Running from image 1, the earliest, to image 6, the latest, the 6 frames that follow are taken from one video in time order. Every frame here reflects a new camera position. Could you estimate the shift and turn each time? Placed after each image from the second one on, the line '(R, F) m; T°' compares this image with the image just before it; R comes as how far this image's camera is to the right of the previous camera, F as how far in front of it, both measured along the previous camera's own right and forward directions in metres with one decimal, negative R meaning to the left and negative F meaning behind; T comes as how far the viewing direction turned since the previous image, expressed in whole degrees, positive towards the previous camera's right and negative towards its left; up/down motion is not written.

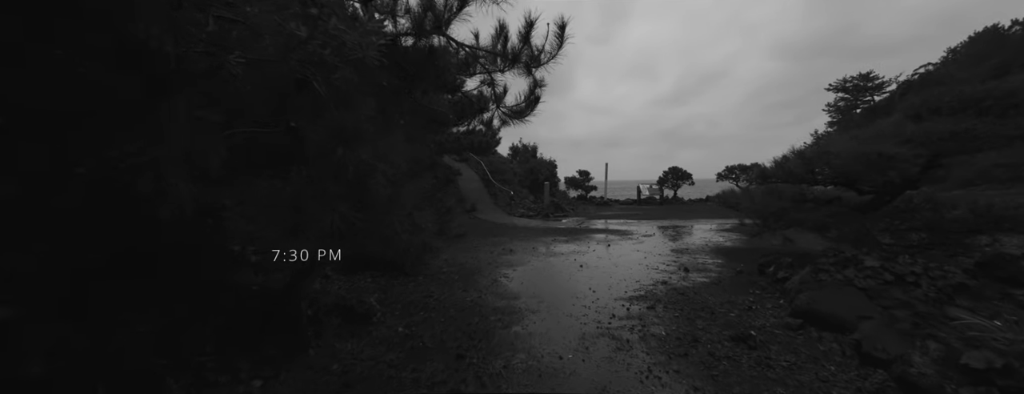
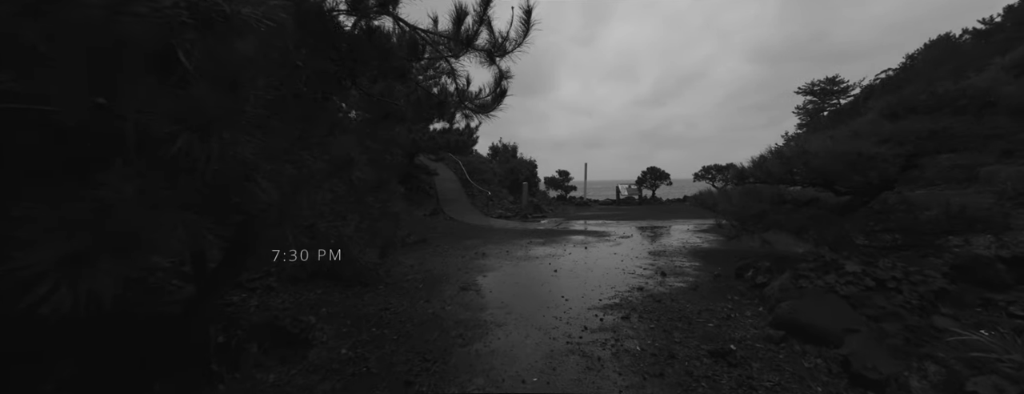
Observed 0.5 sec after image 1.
(+0.3, +0.4) m; +3°
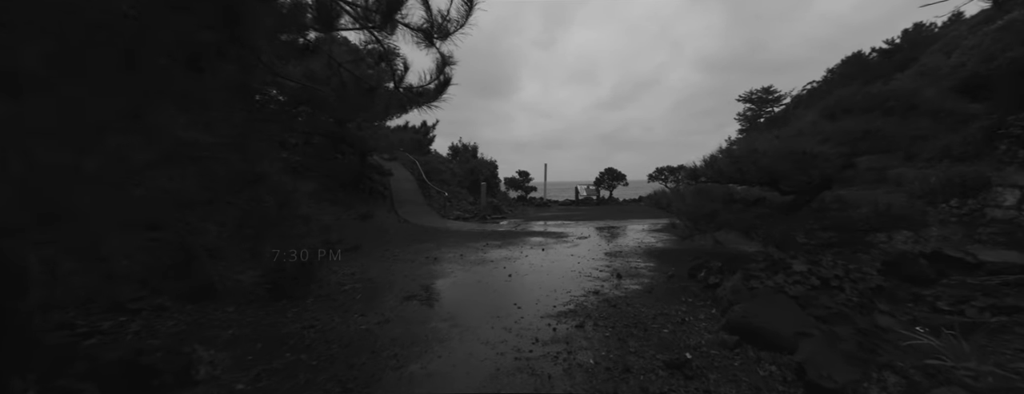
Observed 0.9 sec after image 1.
(+0.2, +0.4) m; +7°
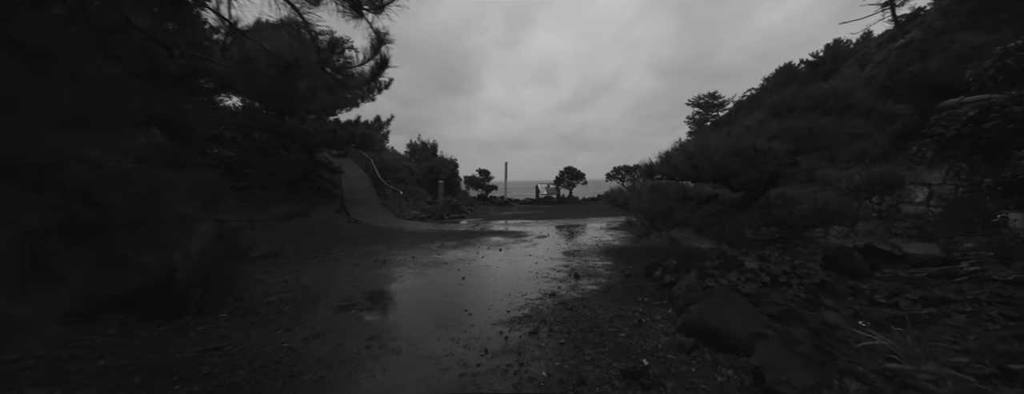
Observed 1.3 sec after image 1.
(+0.2, +0.3) m; +7°
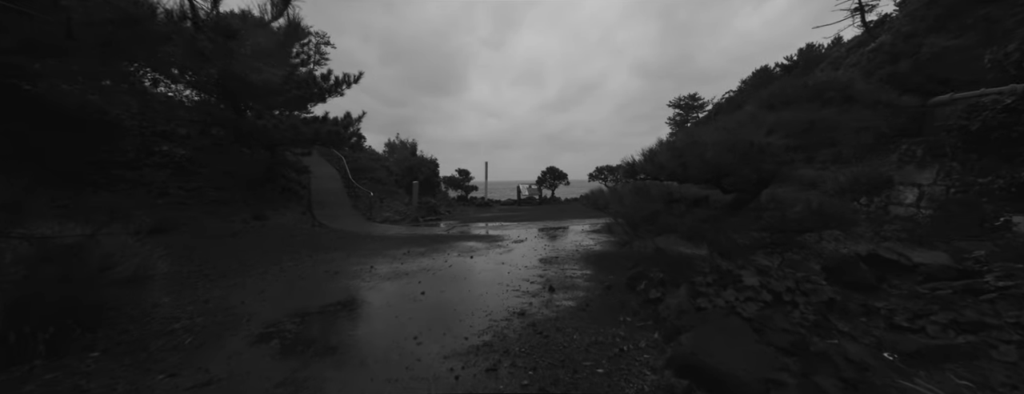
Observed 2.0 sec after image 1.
(+0.3, +0.6) m; +3°
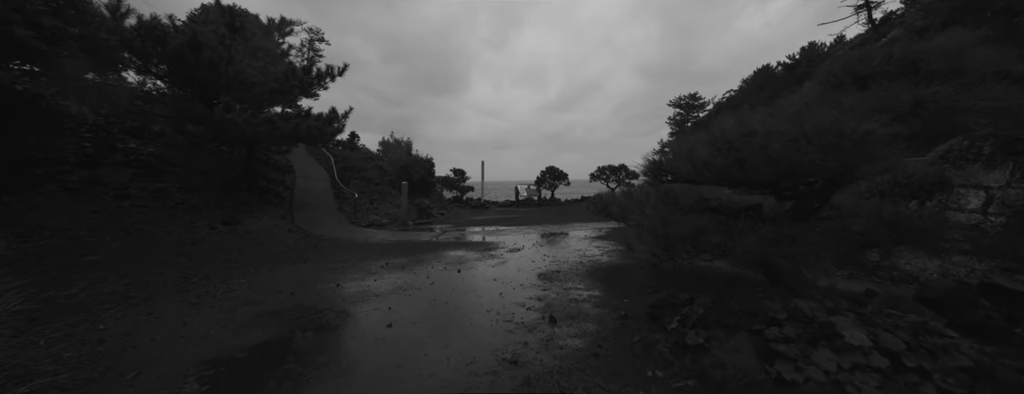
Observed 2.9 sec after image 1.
(+0.1, +0.9) m; 0°
